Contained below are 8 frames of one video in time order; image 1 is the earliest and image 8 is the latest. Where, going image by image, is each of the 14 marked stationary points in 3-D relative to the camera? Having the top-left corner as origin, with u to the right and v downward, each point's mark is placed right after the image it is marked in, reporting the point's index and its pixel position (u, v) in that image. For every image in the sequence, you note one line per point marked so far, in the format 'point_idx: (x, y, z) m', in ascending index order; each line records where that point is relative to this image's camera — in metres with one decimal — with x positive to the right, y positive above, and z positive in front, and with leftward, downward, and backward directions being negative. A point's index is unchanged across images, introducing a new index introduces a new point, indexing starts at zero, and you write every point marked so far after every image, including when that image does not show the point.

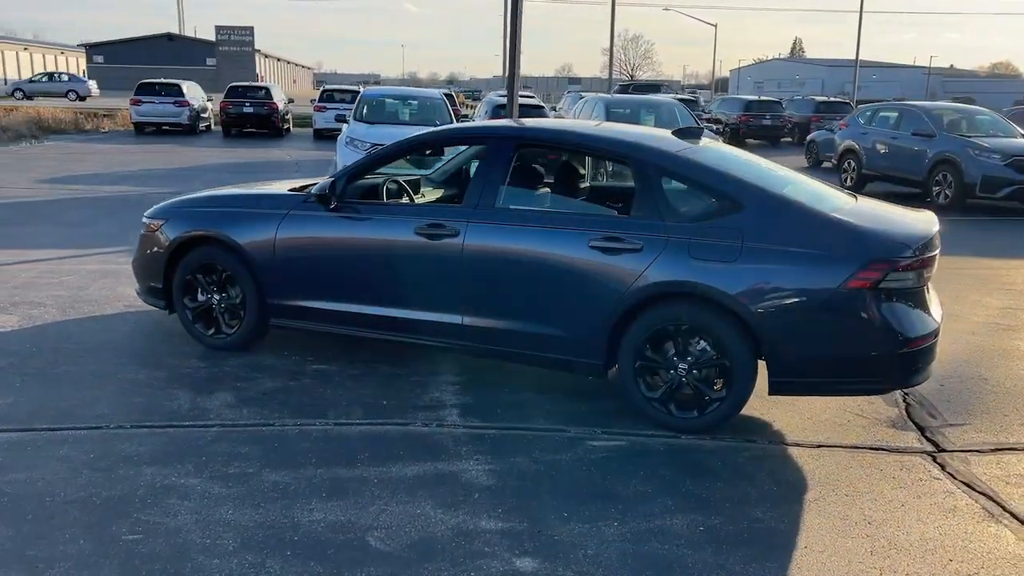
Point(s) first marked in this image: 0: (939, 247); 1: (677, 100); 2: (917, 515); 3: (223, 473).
0: (+2.0, +0.2, +4.1) m
1: (+2.9, +3.4, +15.5) m
2: (+1.6, -0.9, +3.5) m
3: (-1.2, -0.8, +3.6) m
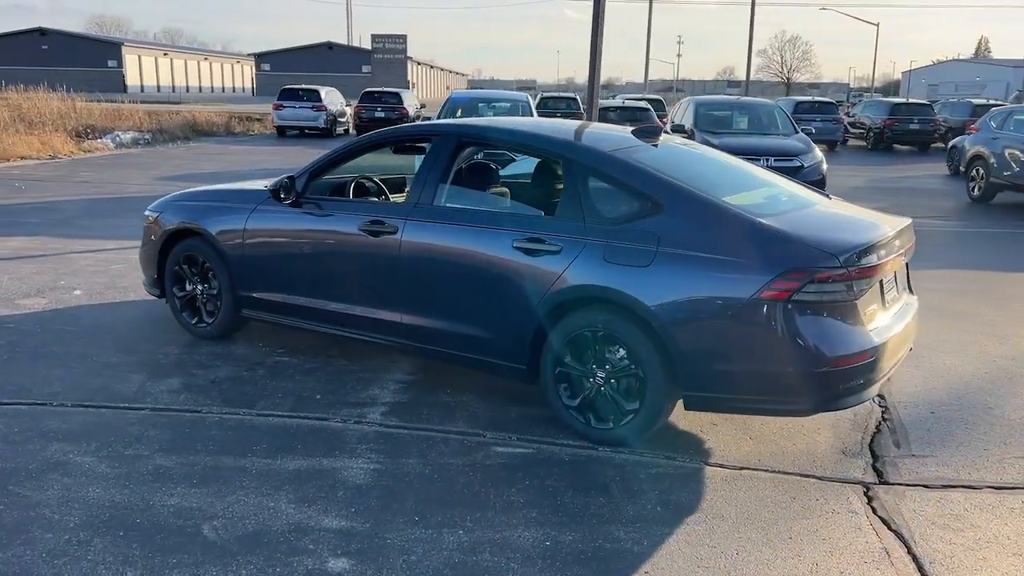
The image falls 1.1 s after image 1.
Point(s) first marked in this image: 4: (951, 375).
0: (+1.6, +0.1, +3.8) m
1: (+4.5, +3.2, +14.8) m
2: (+1.1, -1.0, +3.1) m
3: (-1.7, -0.7, +3.8) m
4: (+2.7, -0.6, +5.3) m
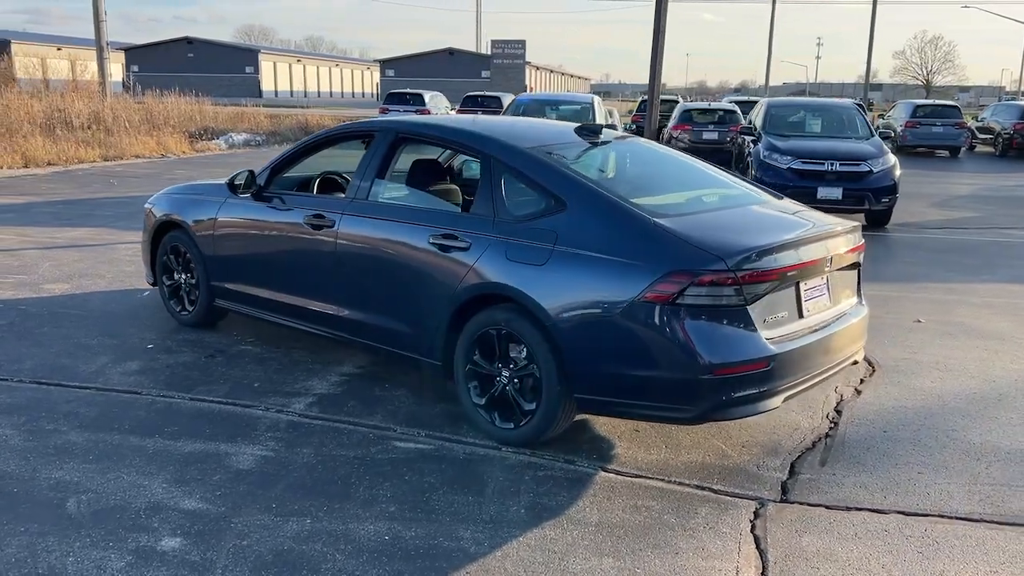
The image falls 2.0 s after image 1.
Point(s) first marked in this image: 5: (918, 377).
0: (+1.1, +0.1, +3.5) m
1: (+5.6, +3.0, +14.1) m
2: (+0.5, -1.0, +3.0) m
3: (-2.2, -0.7, +4.0) m
4: (+2.4, -0.6, +4.9) m
5: (+2.5, -0.5, +5.2) m
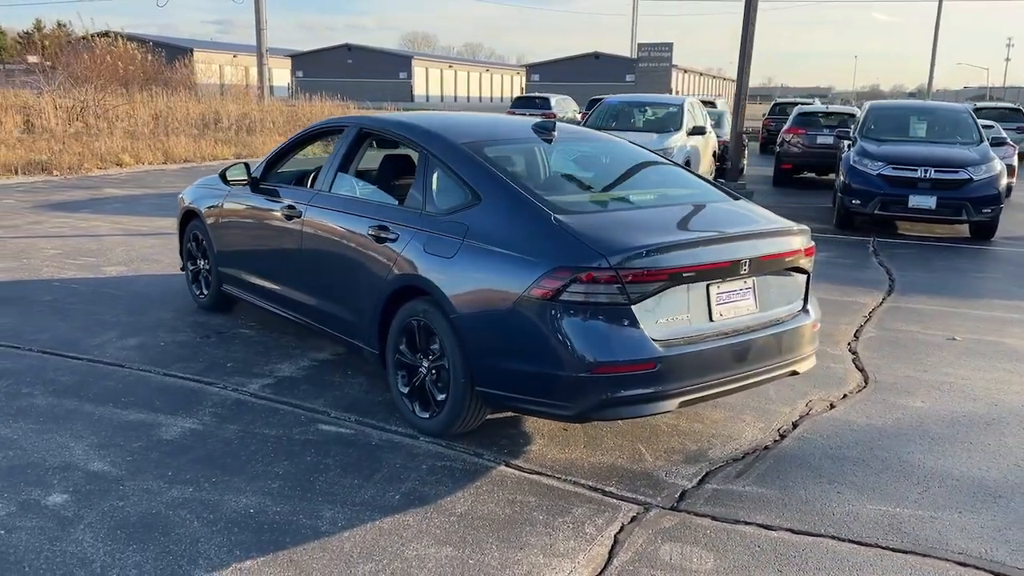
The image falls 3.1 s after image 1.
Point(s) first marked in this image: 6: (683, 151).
0: (+0.6, +0.1, +3.4) m
1: (+6.9, +2.7, +13.1) m
2: (-0.1, -0.9, +3.0) m
3: (-2.6, -0.5, +4.4) m
4: (+2.1, -0.7, +4.5) m
5: (+2.2, -0.6, +4.8) m
6: (+2.6, +2.1, +13.2) m
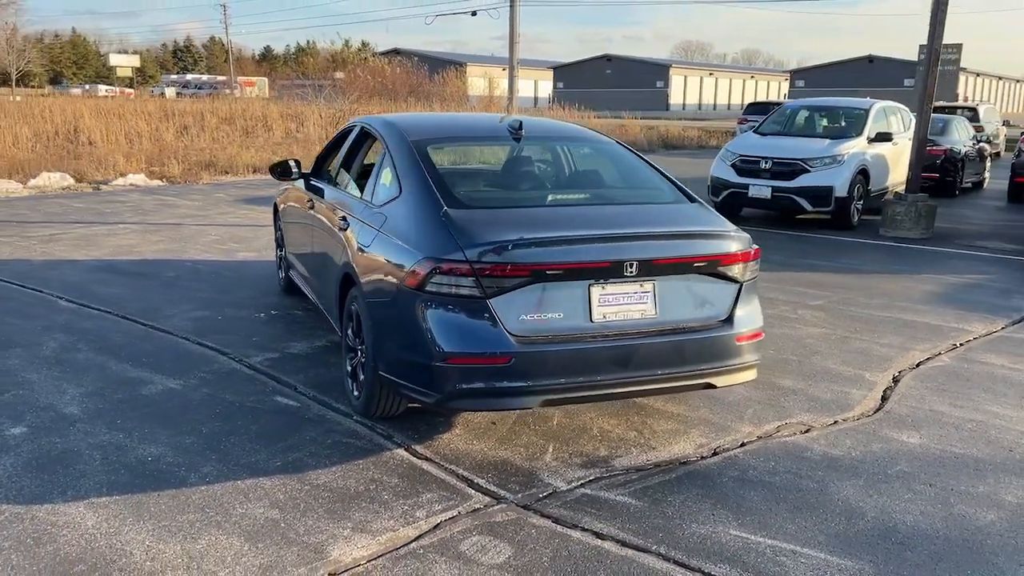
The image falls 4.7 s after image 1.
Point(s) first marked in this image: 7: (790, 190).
0: (+0.1, +0.1, +3.4) m
1: (+9.0, +2.2, +10.8) m
2: (-0.8, -0.9, +3.2) m
3: (-2.7, -0.4, +5.3) m
4: (+1.8, -0.8, +4.0) m
5: (+2.0, -0.7, +4.3) m
6: (+4.9, +1.8, +12.2) m
7: (+3.8, +1.3, +11.7) m
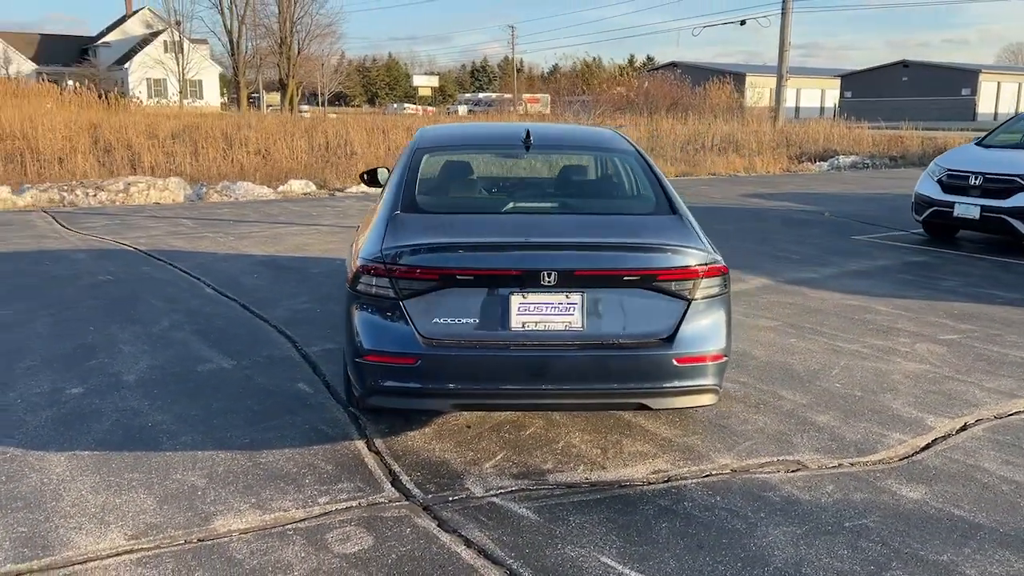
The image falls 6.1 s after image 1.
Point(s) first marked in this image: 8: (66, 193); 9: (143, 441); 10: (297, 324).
0: (-0.3, +0.1, +3.4) m
1: (+10.6, +1.6, +7.8) m
2: (-1.2, -0.8, +3.5) m
3: (-2.4, -0.3, +6.1) m
4: (+1.5, -0.9, +3.5) m
5: (+1.8, -0.8, +3.7) m
6: (+7.1, +1.4, +10.3) m
7: (+5.8, +0.9, +10.2) m
8: (-7.8, +1.6, +15.2) m
9: (-1.7, -0.7, +4.0) m
10: (-1.6, -0.3, +6.3) m
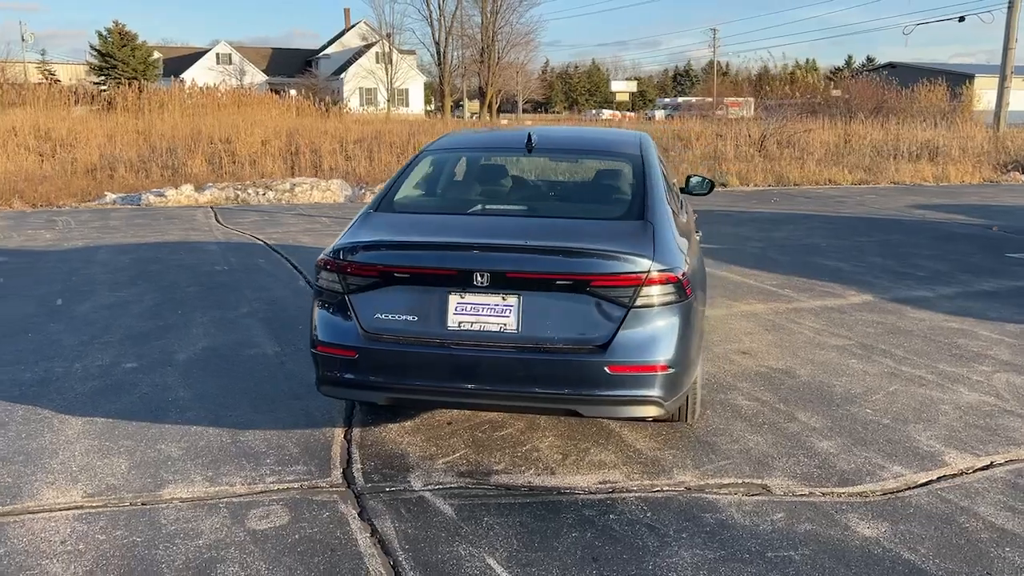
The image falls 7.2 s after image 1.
0: (-0.5, +0.1, +3.6) m
1: (+11.1, +1.1, +5.4) m
2: (-1.5, -0.8, +3.9) m
3: (-2.0, -0.2, +6.6) m
4: (+1.1, -0.9, +3.3) m
5: (+1.5, -0.9, +3.4) m
6: (+8.2, +1.0, +8.6) m
7: (+6.9, +0.6, +8.8) m
8: (-5.2, +1.8, +16.7) m
9: (-1.9, -0.7, +4.5) m
10: (-1.2, -0.2, +6.6) m
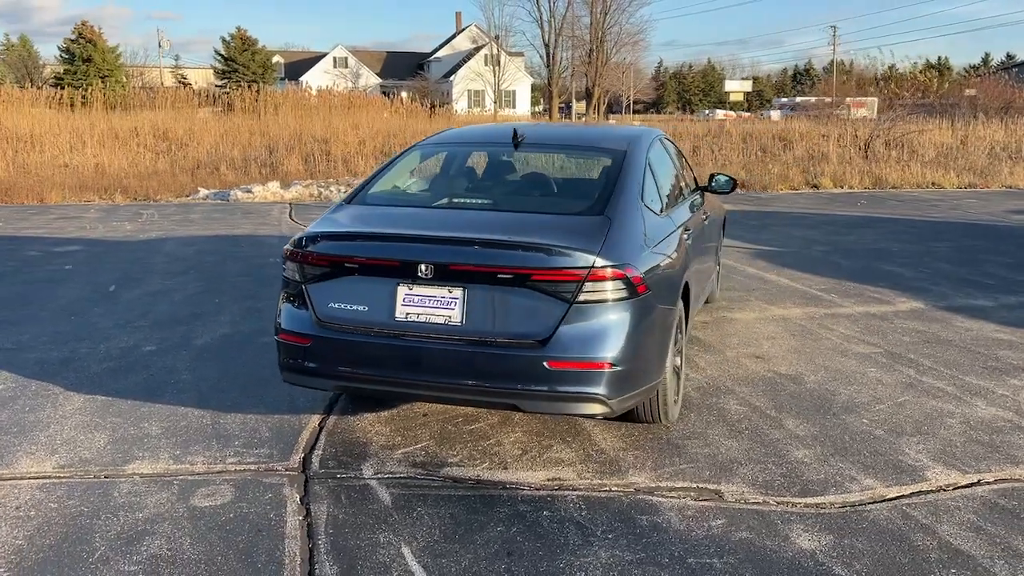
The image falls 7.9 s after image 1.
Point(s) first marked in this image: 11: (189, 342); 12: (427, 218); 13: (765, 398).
0: (-0.7, +0.2, +3.6) m
1: (+11.0, +0.8, +4.0) m
2: (-1.7, -0.7, +4.0) m
3: (-1.8, -0.1, +6.9) m
4: (+0.9, -0.9, +3.1) m
5: (+1.2, -0.9, +3.2) m
6: (+8.6, +0.8, +7.6) m
7: (+7.3, +0.5, +7.9) m
8: (-3.8, +2.0, +17.2) m
9: (-2.0, -0.6, +4.7) m
10: (-1.0, -0.2, +6.7) m
11: (-2.1, -0.4, +5.7) m
12: (-0.4, +0.3, +3.8) m
13: (+1.4, -0.6, +4.8) m
